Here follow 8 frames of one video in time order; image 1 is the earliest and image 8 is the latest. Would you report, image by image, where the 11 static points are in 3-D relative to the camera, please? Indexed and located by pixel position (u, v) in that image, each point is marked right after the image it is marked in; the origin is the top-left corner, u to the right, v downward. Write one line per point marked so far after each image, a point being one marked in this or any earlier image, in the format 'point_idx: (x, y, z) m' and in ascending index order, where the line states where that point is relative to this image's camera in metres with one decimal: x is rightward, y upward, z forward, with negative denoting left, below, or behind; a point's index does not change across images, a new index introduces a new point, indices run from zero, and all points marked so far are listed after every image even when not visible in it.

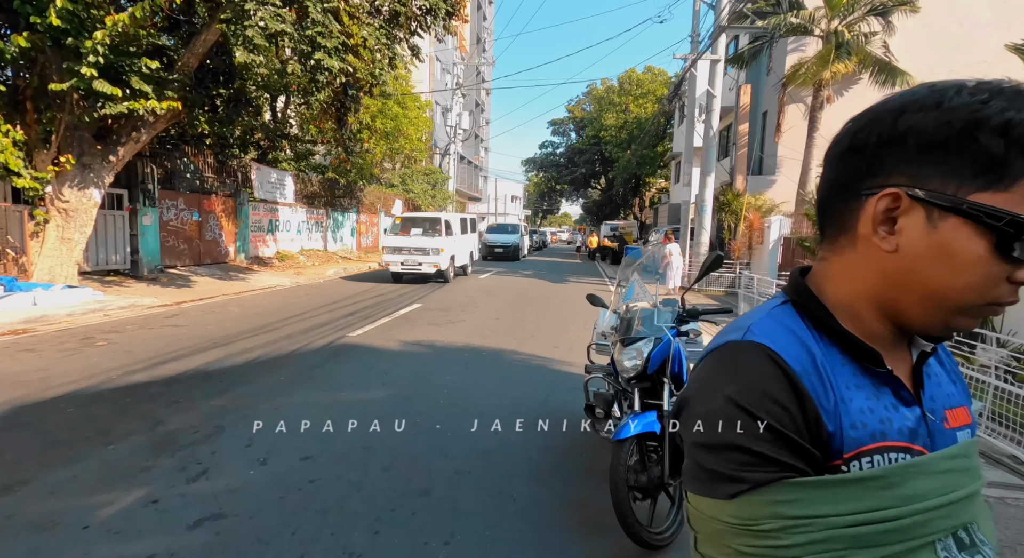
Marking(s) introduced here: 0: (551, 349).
0: (+0.6, -1.0, +7.5) m
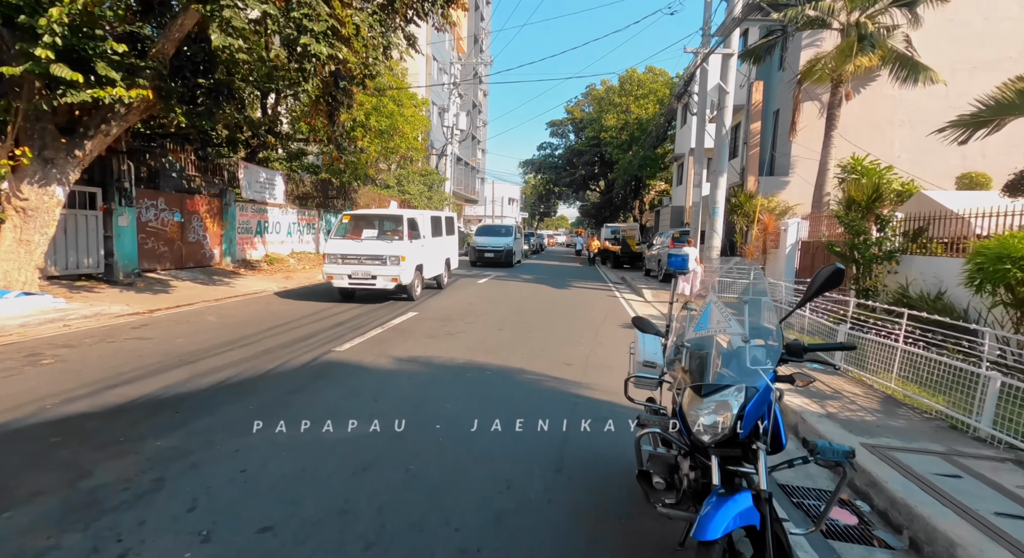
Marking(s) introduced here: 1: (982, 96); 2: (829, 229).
0: (+0.6, -1.1, +6.7) m
1: (+7.3, +2.8, +8.4) m
2: (+7.2, +1.1, +12.3) m
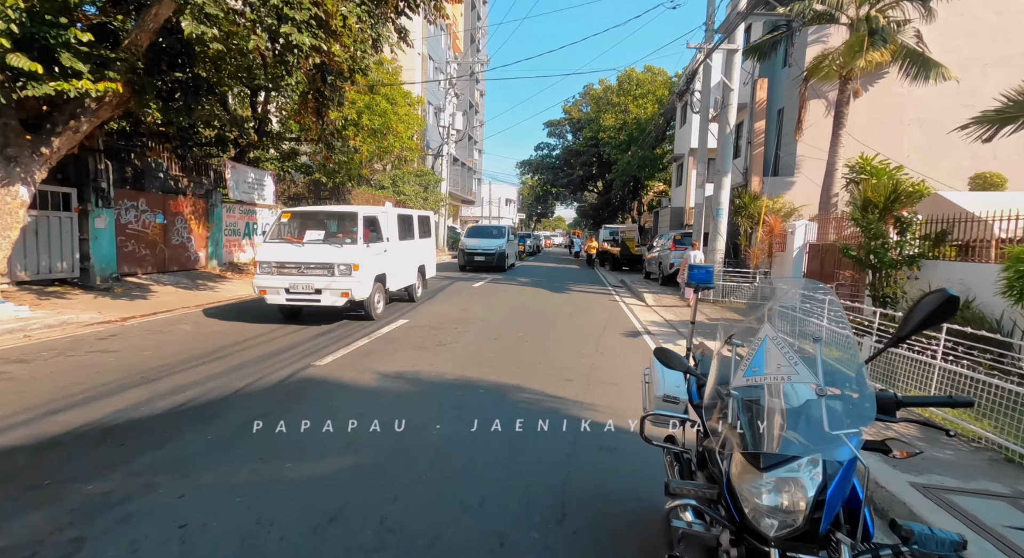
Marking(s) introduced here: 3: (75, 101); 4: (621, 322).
0: (+0.6, -1.2, +6.1) m
1: (+7.2, +2.7, +7.9) m
2: (+7.1, +1.0, +11.7) m
3: (-6.8, +2.8, +8.4) m
4: (+2.2, -0.9, +10.8) m
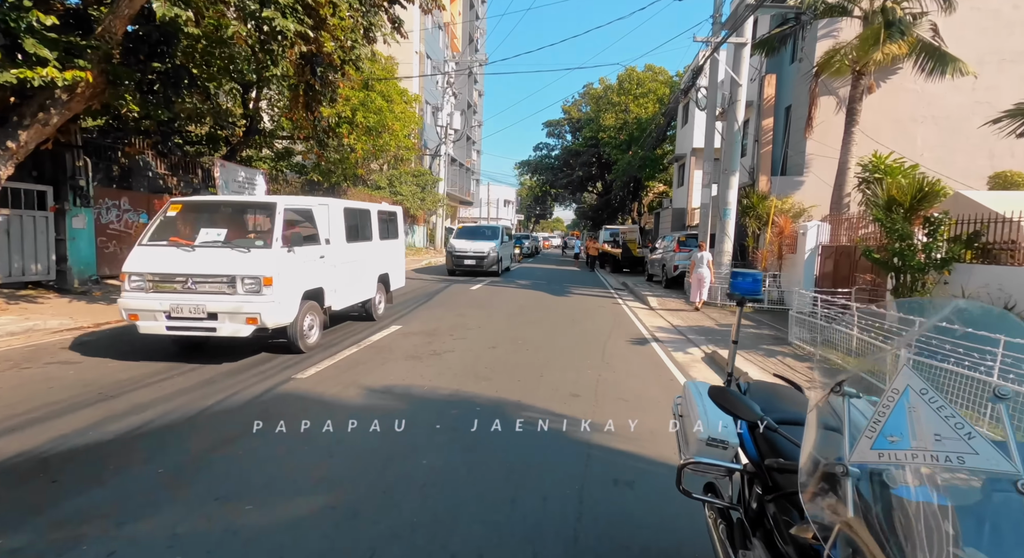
0: (+0.6, -1.2, +5.6) m
1: (+7.2, +2.7, +7.3) m
2: (+7.1, +1.0, +11.2) m
3: (-6.8, +2.7, +7.8) m
4: (+2.2, -1.0, +10.2) m
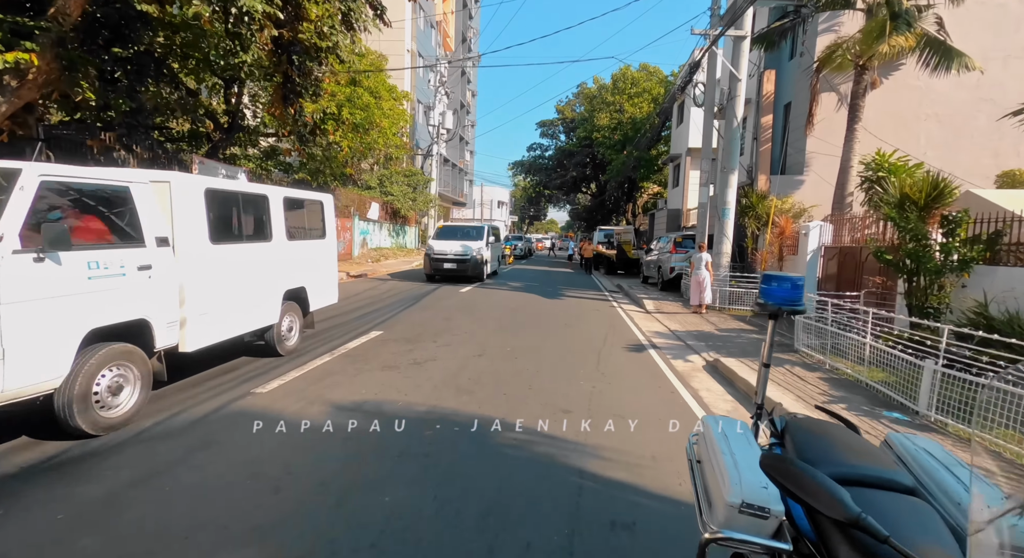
0: (+0.4, -1.3, +5.0) m
1: (+7.1, +2.6, +6.9) m
2: (+6.9, +0.9, +10.7) m
3: (-6.9, +2.7, +7.2) m
4: (+2.0, -1.0, +9.7) m
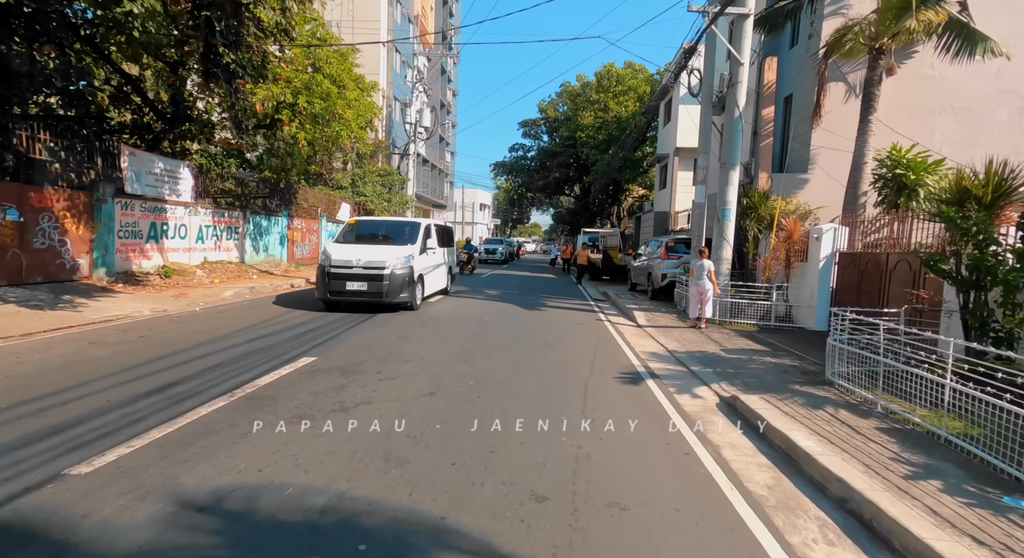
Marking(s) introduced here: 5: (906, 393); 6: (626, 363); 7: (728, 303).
0: (+0.1, -1.4, +3.3) m
1: (+6.7, +2.5, +5.4) m
2: (+6.4, +0.7, +9.3) m
3: (-7.3, +2.5, +5.3) m
4: (+1.5, -1.2, +8.1) m
5: (+3.9, -1.1, +5.3) m
6: (+1.7, -1.2, +7.9) m
7: (+4.7, -0.5, +11.7) m
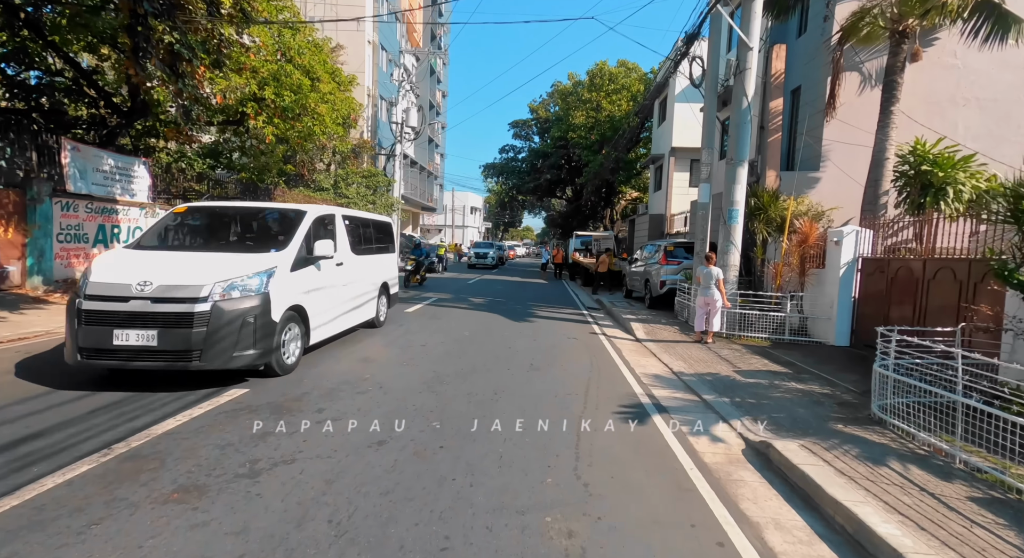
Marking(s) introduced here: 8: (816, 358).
0: (-0.1, -1.5, +2.1) m
1: (+6.4, +2.4, +4.3) m
2: (+6.1, +0.6, +8.1) m
3: (-7.5, +2.4, +4.0) m
4: (+1.2, -1.3, +6.8) m
5: (+3.6, -1.2, +4.1) m
6: (+1.4, -1.4, +6.6) m
7: (+4.4, -0.7, +10.5) m
8: (+4.8, -1.3, +8.6) m
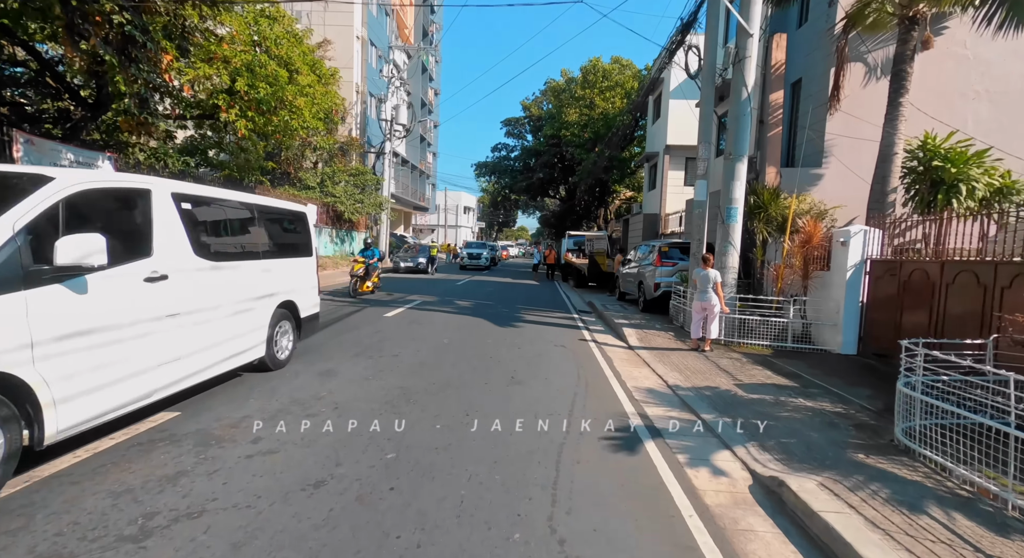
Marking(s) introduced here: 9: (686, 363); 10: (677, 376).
0: (-0.3, -1.6, +1.4) m
1: (+6.2, +2.3, +3.6) m
2: (+5.8, +0.5, +7.4) m
3: (-7.8, +2.3, +3.2) m
4: (+1.0, -1.4, +6.1) m
5: (+3.4, -1.3, +3.4) m
6: (+1.1, -1.4, +5.9) m
7: (+4.1, -0.7, +9.8) m
8: (+4.6, -1.3, +7.9) m
9: (+2.7, -1.3, +8.4) m
10: (+2.3, -1.3, +7.7) m
